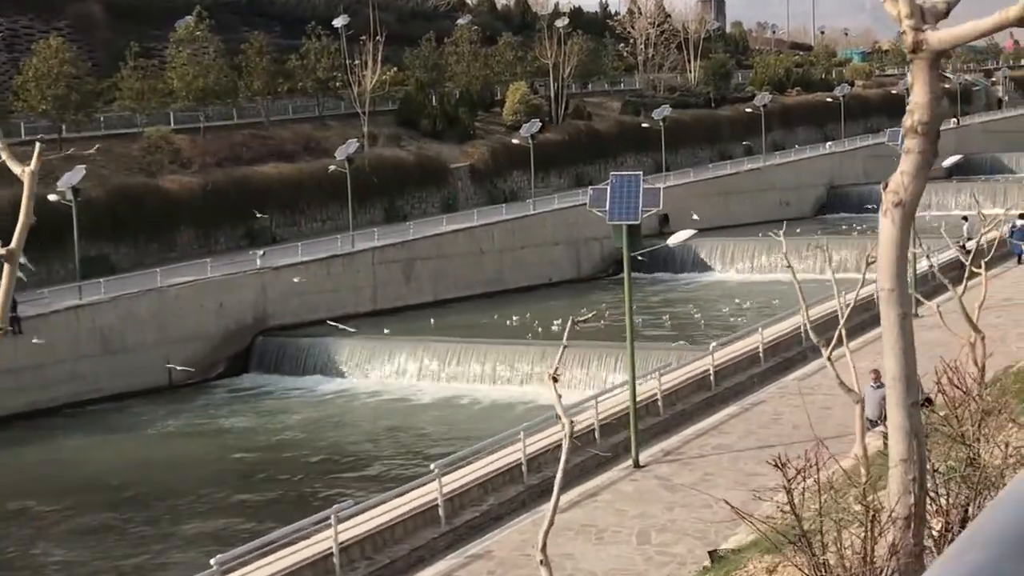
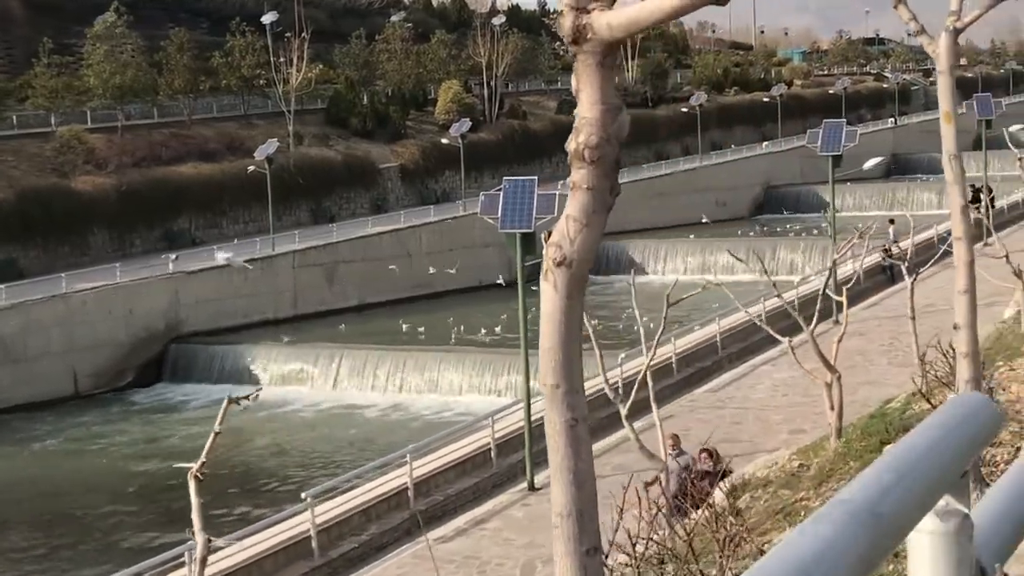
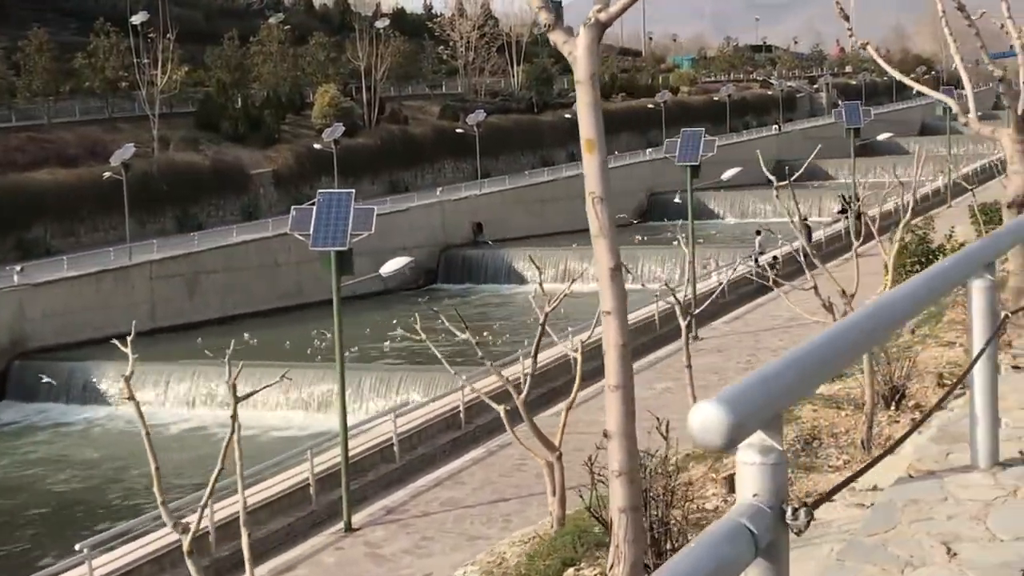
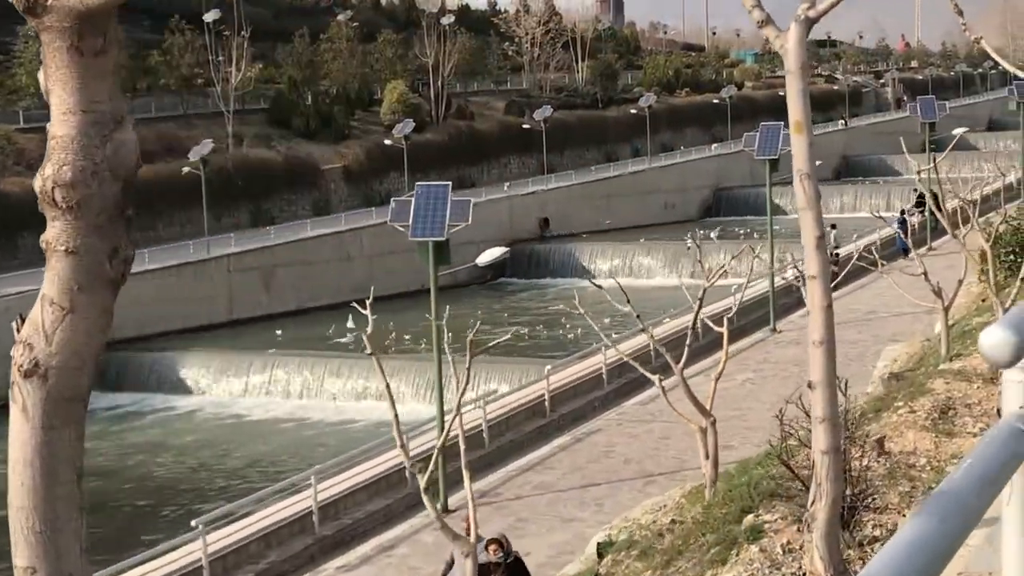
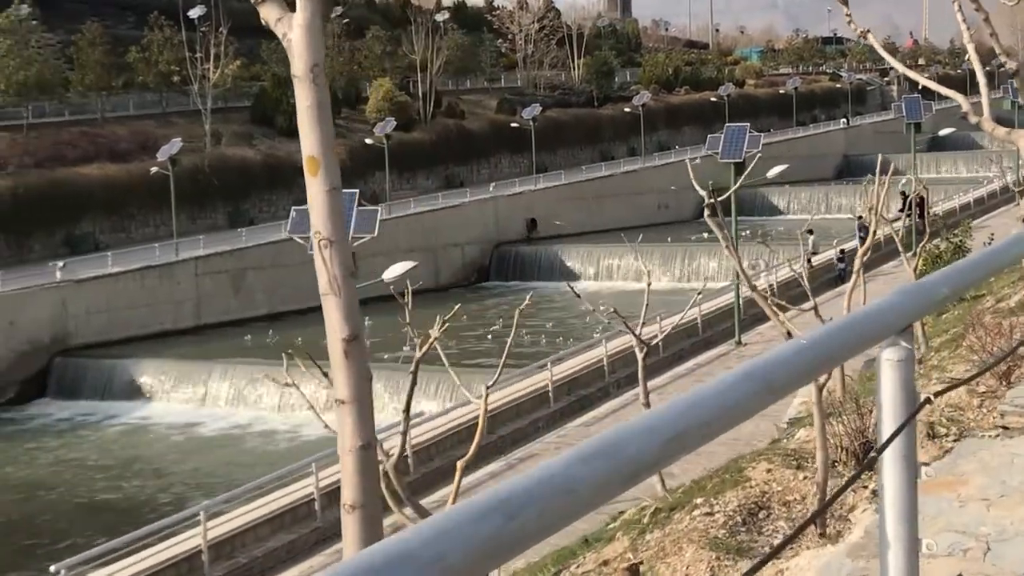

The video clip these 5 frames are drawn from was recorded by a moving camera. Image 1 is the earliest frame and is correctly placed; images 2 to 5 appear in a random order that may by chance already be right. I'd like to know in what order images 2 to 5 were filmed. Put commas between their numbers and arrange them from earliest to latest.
2, 4, 3, 5
